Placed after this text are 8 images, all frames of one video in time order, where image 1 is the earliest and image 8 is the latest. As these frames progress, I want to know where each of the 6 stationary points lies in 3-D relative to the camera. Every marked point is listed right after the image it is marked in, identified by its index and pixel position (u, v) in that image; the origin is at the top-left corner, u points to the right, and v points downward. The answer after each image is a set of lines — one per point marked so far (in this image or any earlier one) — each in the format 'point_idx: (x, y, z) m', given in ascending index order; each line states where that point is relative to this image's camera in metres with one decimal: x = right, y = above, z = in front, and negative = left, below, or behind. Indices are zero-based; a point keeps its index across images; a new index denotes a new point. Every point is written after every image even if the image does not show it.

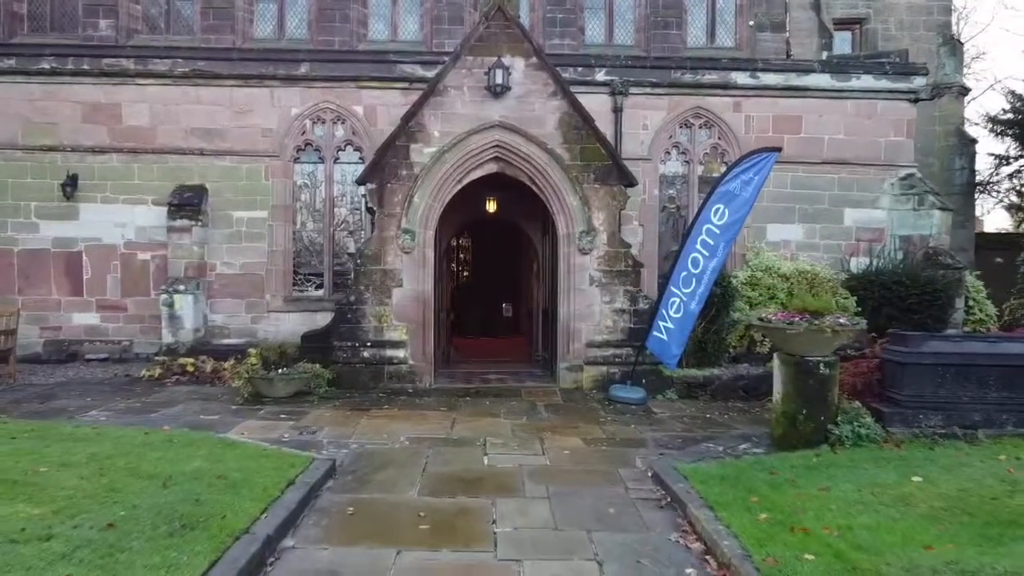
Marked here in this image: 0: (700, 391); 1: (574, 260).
0: (+2.5, -1.4, +9.6) m
1: (+0.8, +0.4, +9.5) m
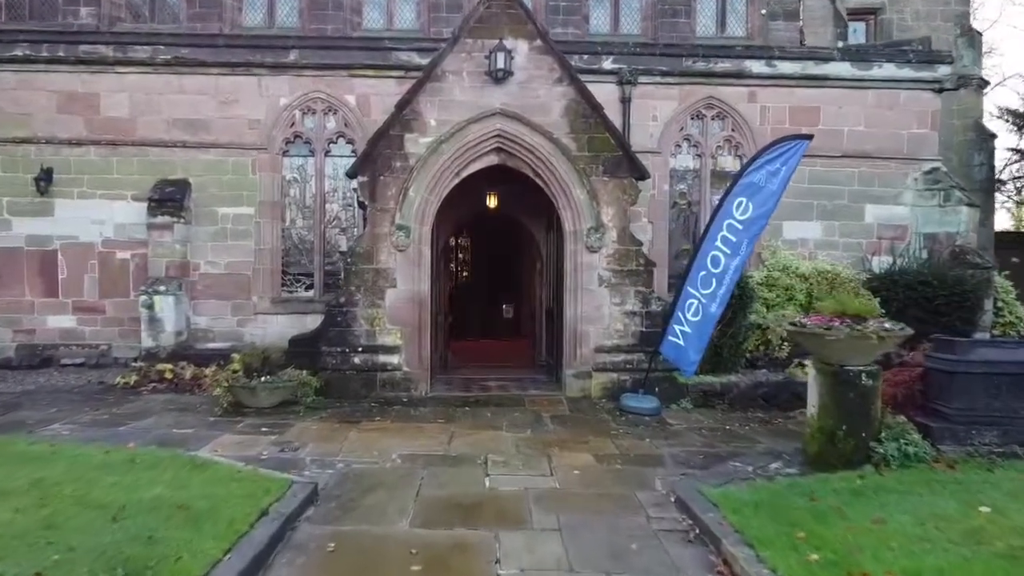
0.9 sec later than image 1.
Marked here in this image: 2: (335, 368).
0: (+2.5, -1.4, +8.9) m
1: (+0.8, +0.4, +8.8) m
2: (-2.1, -1.0, +8.6) m
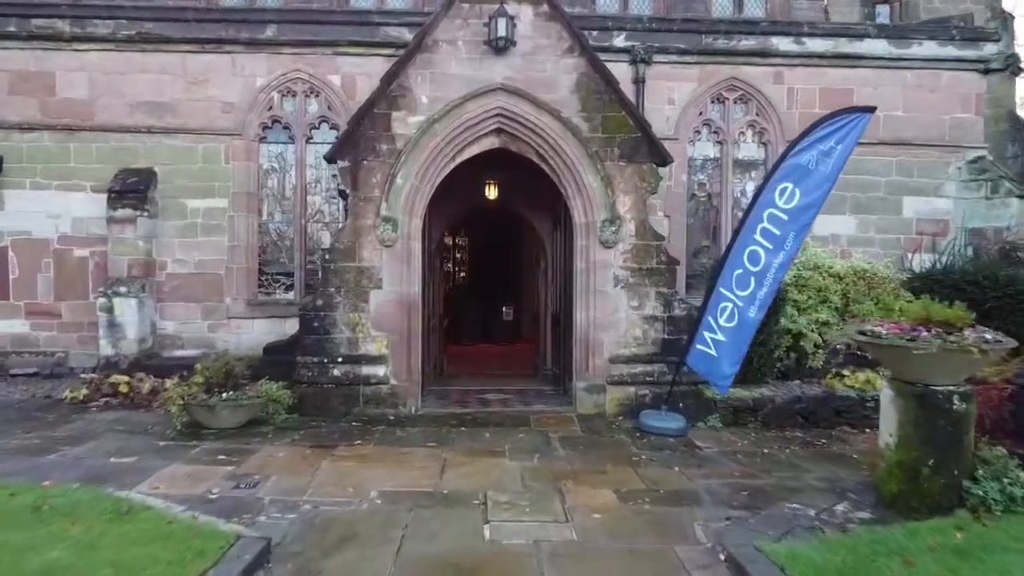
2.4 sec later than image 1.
0: (+2.5, -1.4, +7.8) m
1: (+0.9, +0.3, +7.7) m
2: (-2.0, -1.0, +7.5) m
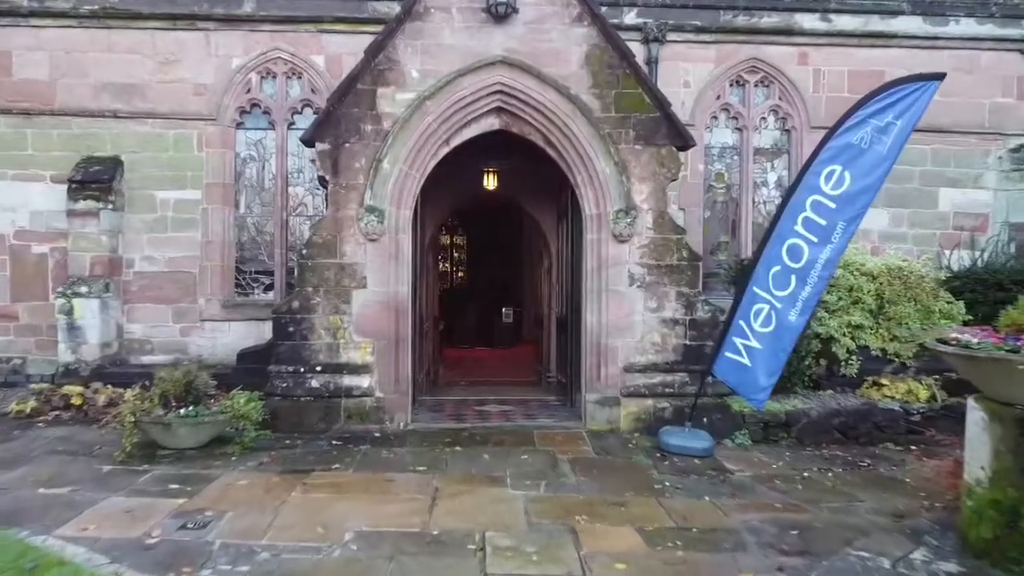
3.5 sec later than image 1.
0: (+2.5, -1.4, +6.9) m
1: (+0.9, +0.3, +6.8) m
2: (-2.0, -1.0, +6.6) m
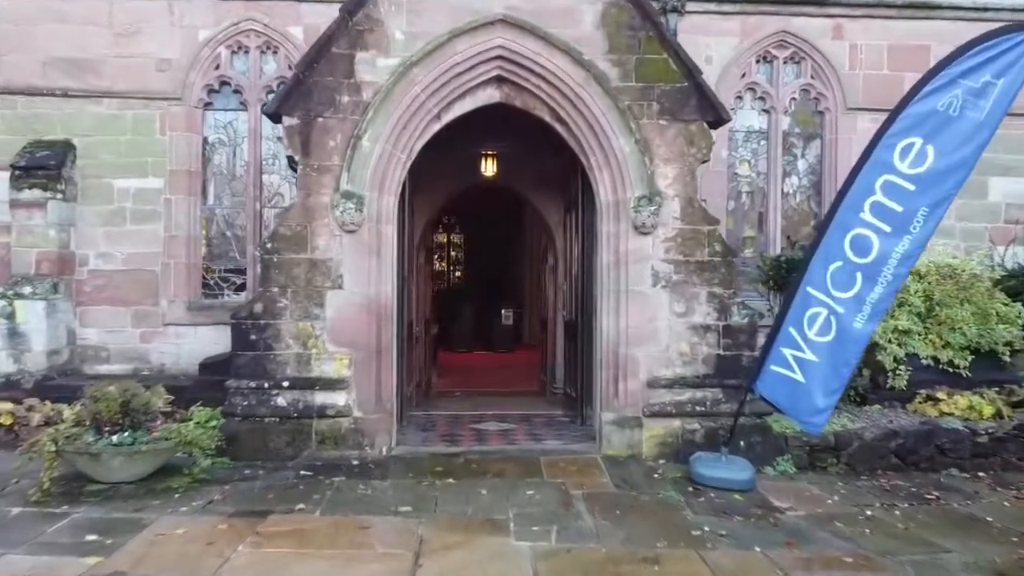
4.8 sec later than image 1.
0: (+2.6, -1.4, +5.9) m
1: (+0.9, +0.3, +5.8) m
2: (-2.0, -1.0, +5.6) m
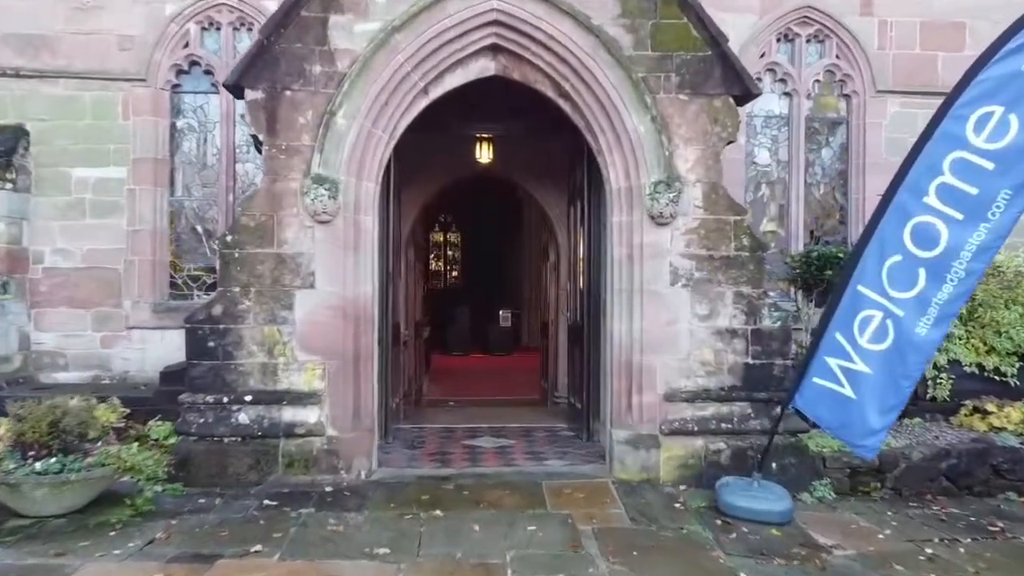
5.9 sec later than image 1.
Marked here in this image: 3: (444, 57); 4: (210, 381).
0: (+2.5, -1.4, +5.2) m
1: (+0.9, +0.4, +5.0) m
2: (-2.0, -1.0, +4.8) m
3: (-0.5, +1.6, +5.1) m
4: (-2.0, -0.6, +4.8) m
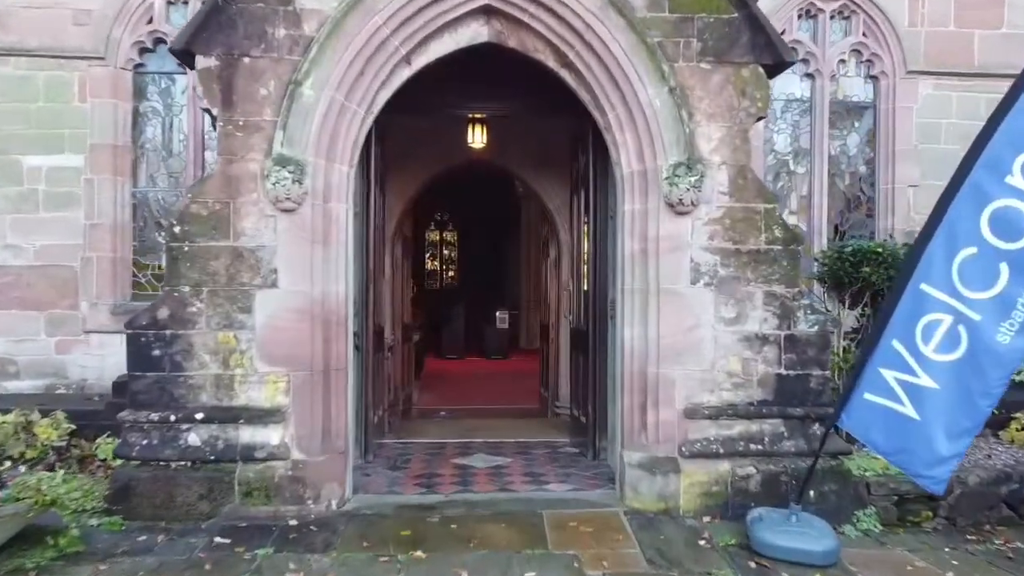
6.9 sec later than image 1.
0: (+2.5, -1.4, +4.5) m
1: (+0.9, +0.4, +4.3) m
2: (-2.1, -1.0, +4.1) m
3: (-0.5, +1.6, +4.4) m
4: (-2.0, -0.6, +4.1) m
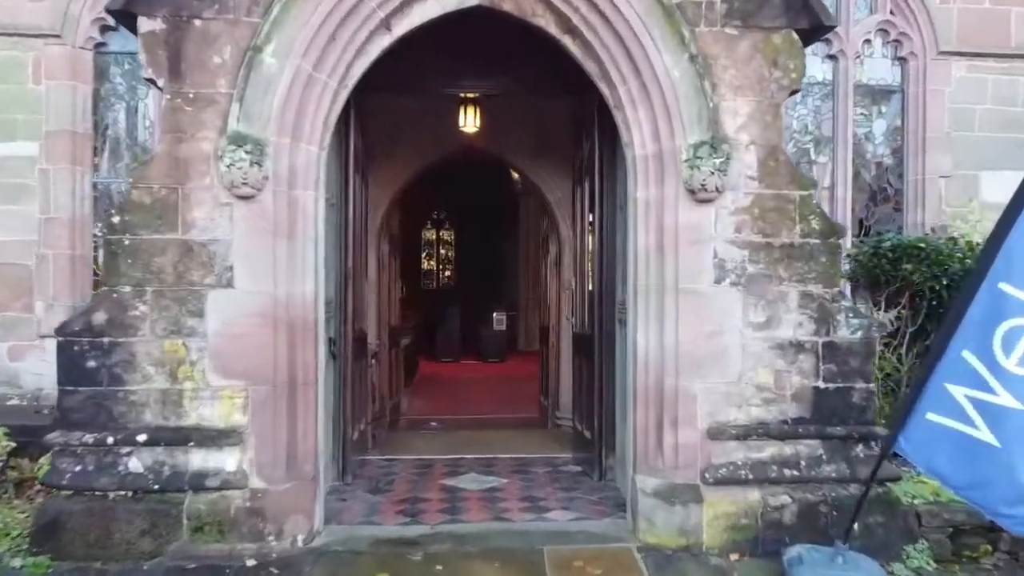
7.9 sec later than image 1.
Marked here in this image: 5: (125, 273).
0: (+2.5, -1.4, +3.9) m
1: (+0.8, +0.4, +3.8) m
2: (-2.1, -1.0, +3.5) m
3: (-0.5, +1.6, +3.8) m
4: (-2.0, -0.6, +3.5) m
5: (-1.9, +0.1, +3.6) m
